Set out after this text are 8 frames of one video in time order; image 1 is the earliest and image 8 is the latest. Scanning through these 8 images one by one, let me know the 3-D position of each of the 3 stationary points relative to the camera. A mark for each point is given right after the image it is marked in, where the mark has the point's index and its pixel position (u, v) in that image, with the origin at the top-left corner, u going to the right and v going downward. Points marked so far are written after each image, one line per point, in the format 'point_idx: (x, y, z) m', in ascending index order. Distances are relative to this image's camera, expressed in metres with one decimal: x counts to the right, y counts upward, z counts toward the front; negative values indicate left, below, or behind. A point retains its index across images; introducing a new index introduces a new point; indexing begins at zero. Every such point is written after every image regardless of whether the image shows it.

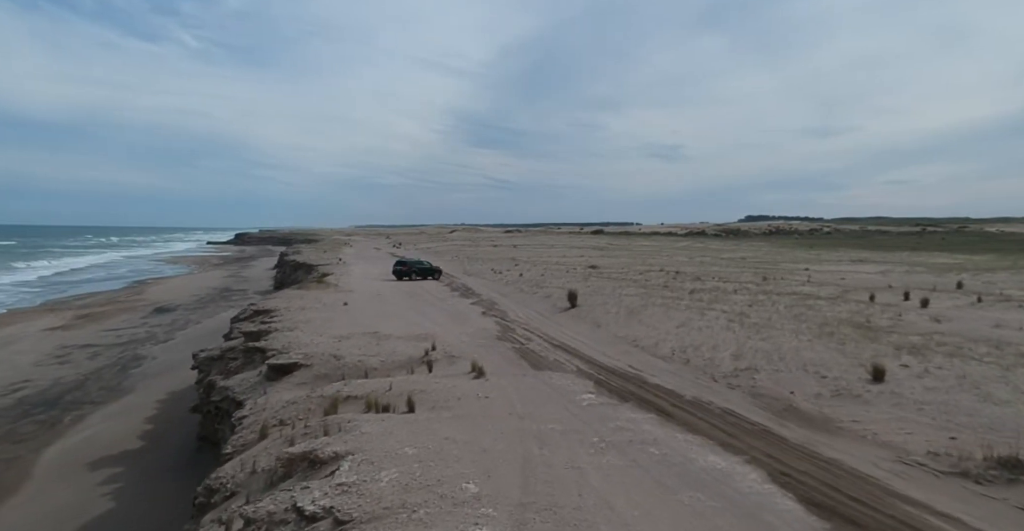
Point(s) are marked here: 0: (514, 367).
0: (0.0, -2.8, +15.1) m
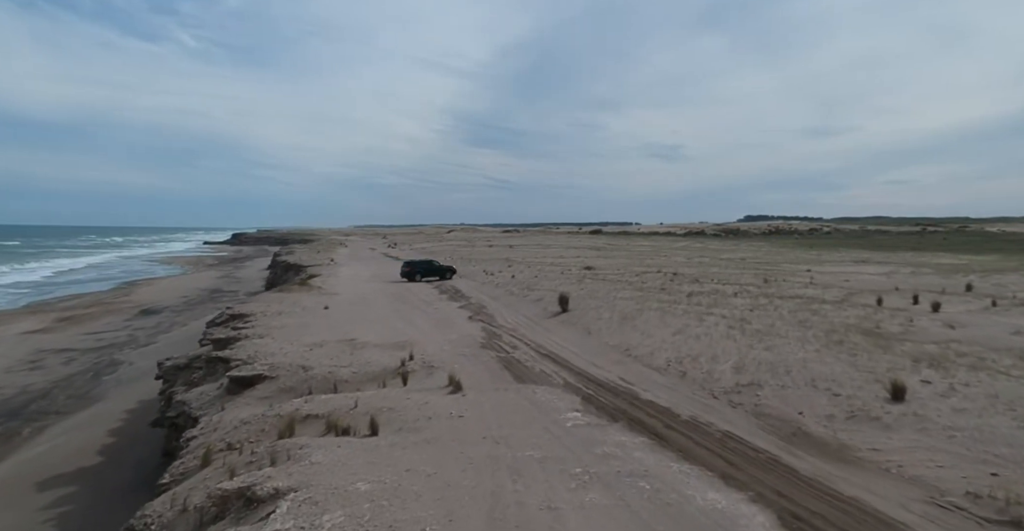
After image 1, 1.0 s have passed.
0: (-0.4, -2.9, +13.9) m
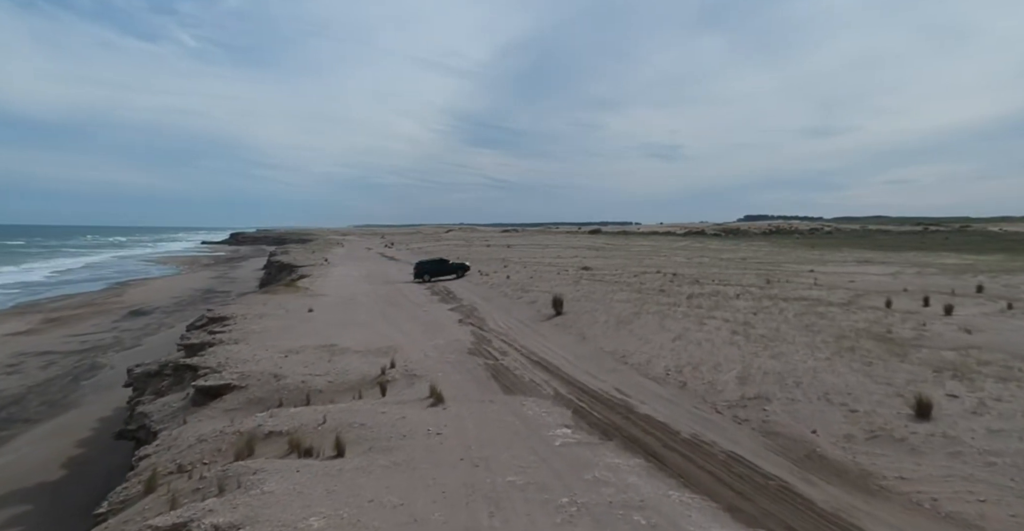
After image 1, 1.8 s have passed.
0: (-0.7, -2.9, +12.9) m
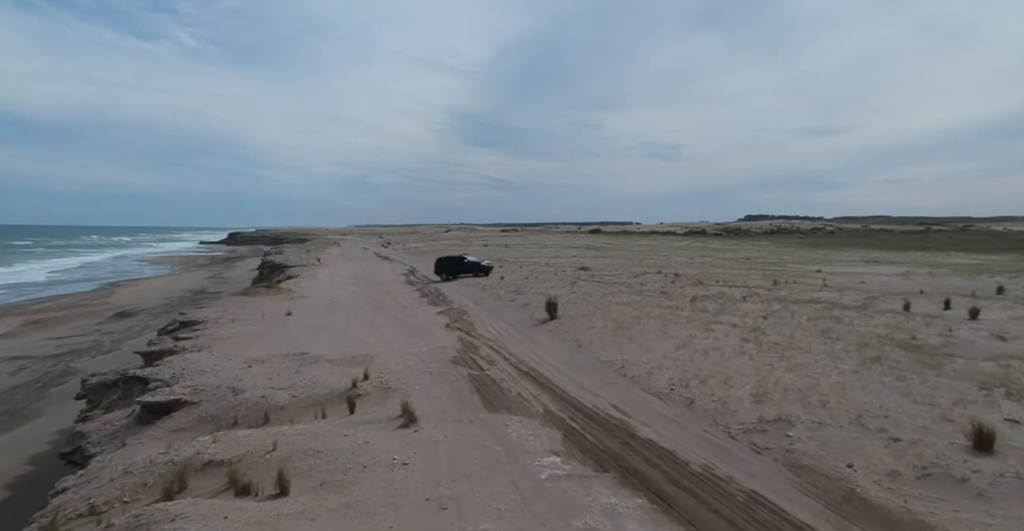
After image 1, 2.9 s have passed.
0: (-1.1, -2.9, +11.4) m
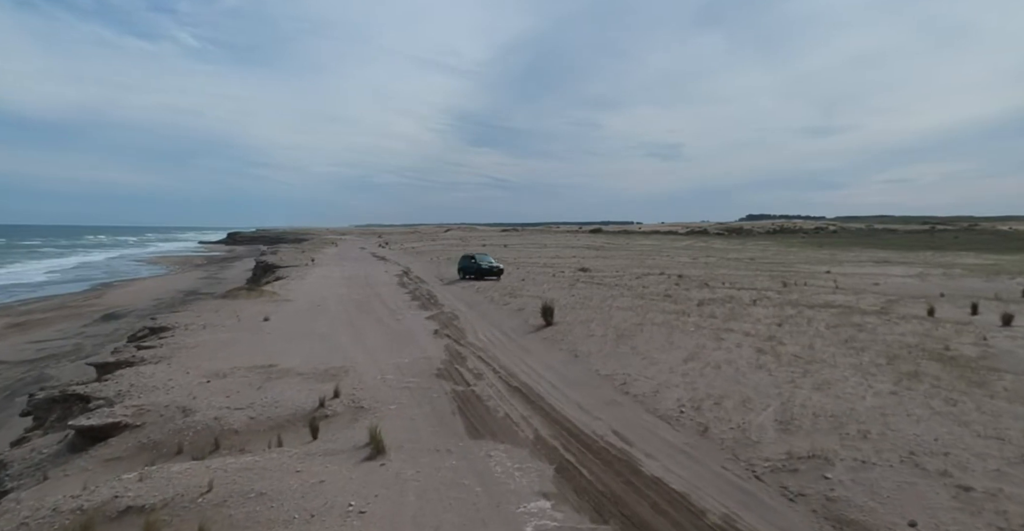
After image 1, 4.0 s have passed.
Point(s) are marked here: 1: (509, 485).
0: (-1.3, -3.0, +9.9) m
1: (-0.1, -3.1, +7.9) m
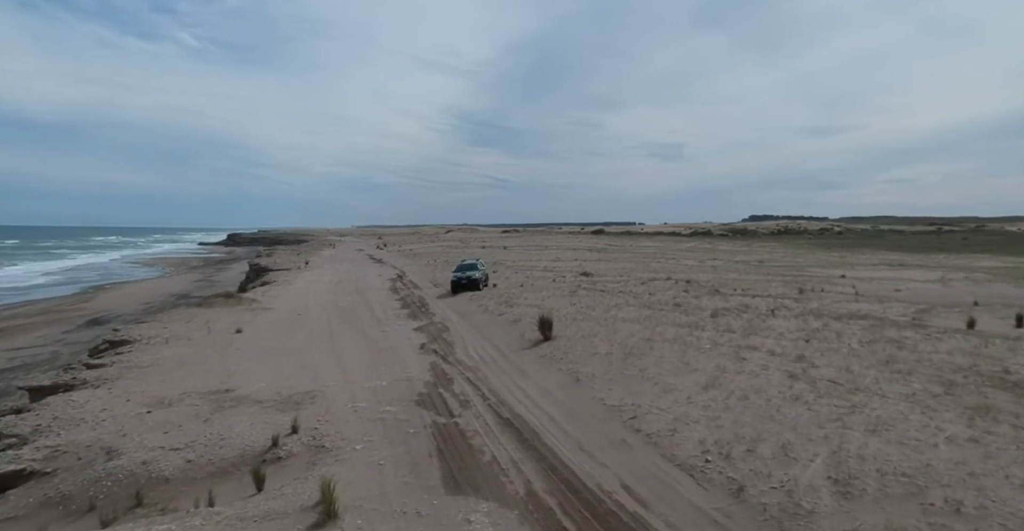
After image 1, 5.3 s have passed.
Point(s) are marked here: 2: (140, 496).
0: (-1.5, -3.2, +8.1) m
1: (-0.3, -3.3, +6.0) m
2: (-5.4, -3.4, +8.1) m
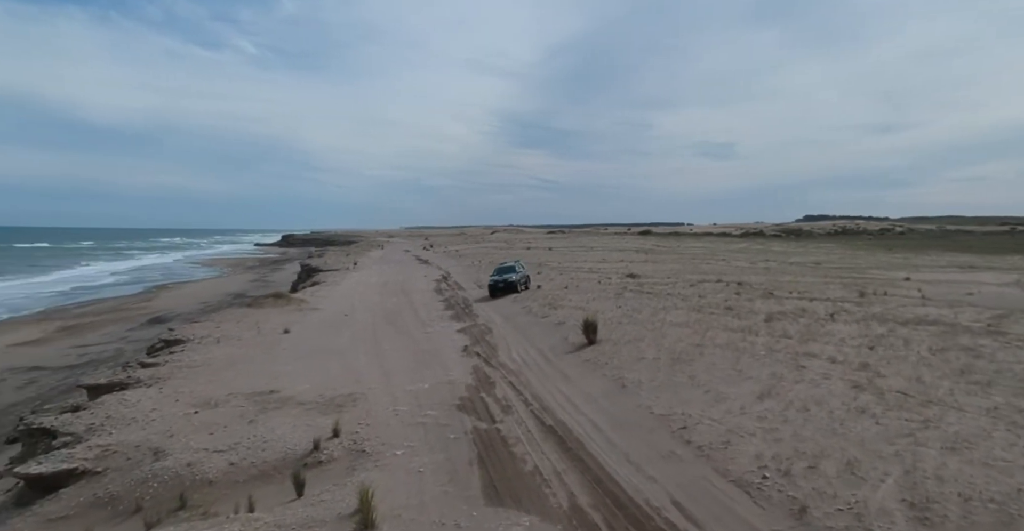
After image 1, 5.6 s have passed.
0: (-0.9, -3.3, +7.9) m
1: (+0.2, -3.4, +5.7) m
2: (-4.8, -3.4, +8.2) m
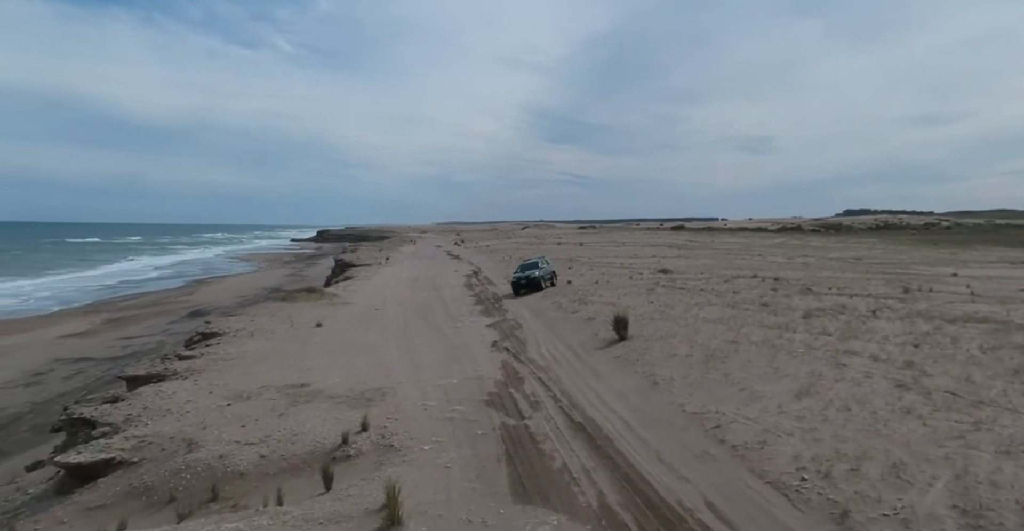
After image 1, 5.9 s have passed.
0: (-0.5, -3.2, +7.8) m
1: (+0.4, -3.3, +5.6) m
2: (-4.4, -3.3, +8.3) m
